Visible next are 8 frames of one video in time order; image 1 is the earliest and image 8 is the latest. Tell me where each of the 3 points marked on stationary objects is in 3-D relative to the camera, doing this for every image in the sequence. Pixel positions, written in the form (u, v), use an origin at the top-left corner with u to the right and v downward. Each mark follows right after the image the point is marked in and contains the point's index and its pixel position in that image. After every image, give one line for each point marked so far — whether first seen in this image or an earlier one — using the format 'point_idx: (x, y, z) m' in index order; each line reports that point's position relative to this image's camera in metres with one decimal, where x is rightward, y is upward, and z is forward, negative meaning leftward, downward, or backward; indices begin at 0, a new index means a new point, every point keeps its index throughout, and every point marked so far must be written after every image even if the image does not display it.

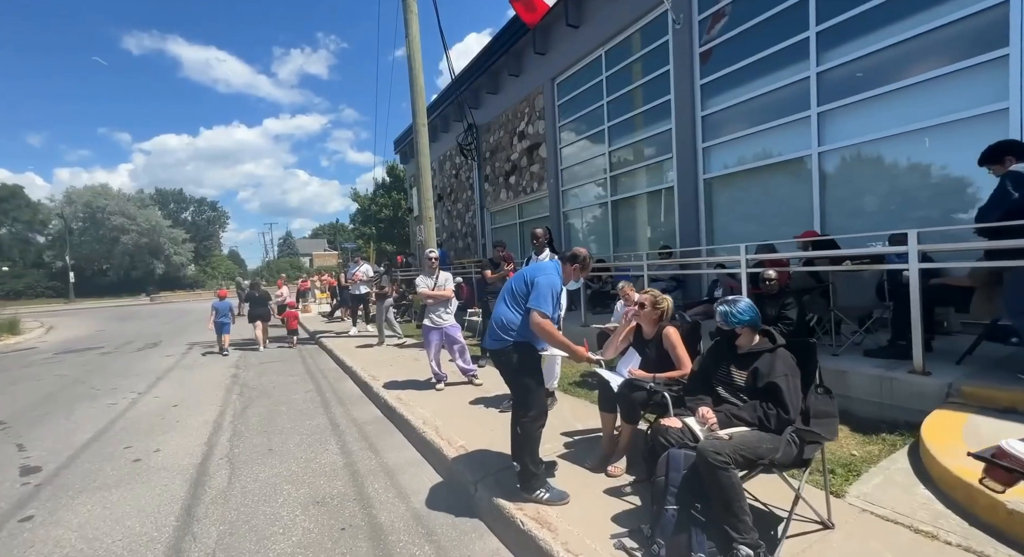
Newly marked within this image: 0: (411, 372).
0: (-1.5, -1.4, +7.2) m
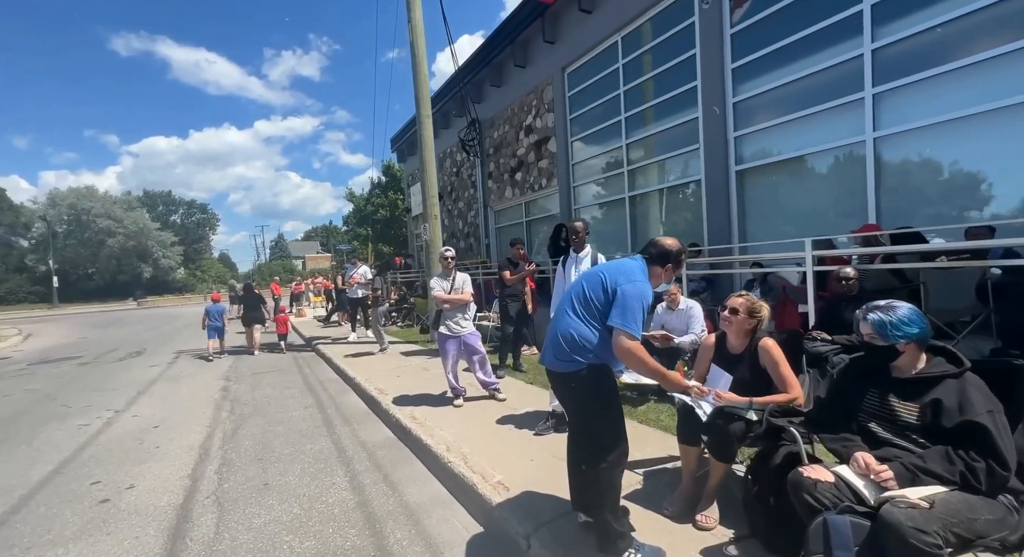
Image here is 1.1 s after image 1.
0: (-1.2, -1.4, +6.5) m
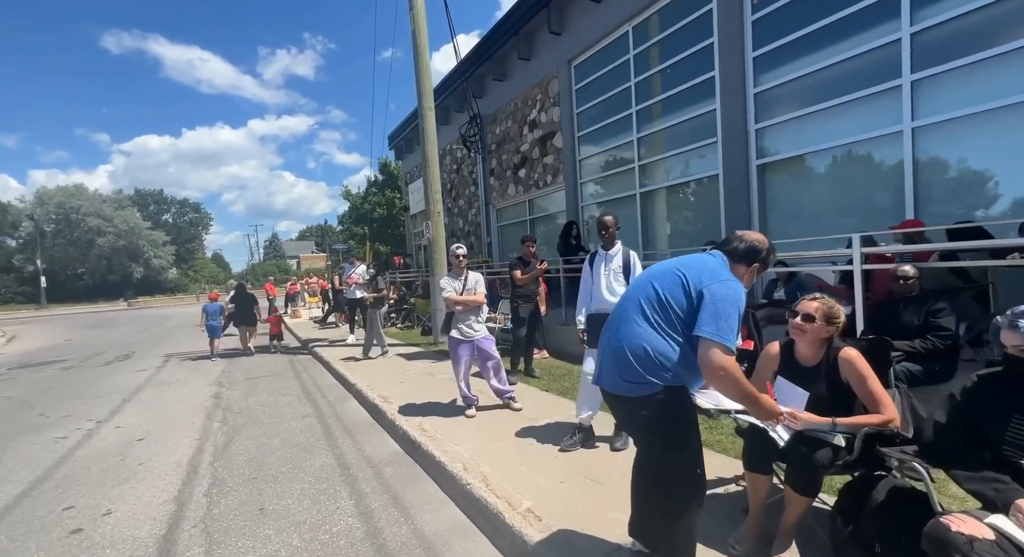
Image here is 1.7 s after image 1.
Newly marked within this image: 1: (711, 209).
0: (-1.0, -1.4, +6.1) m
1: (+3.3, +1.1, +8.1) m
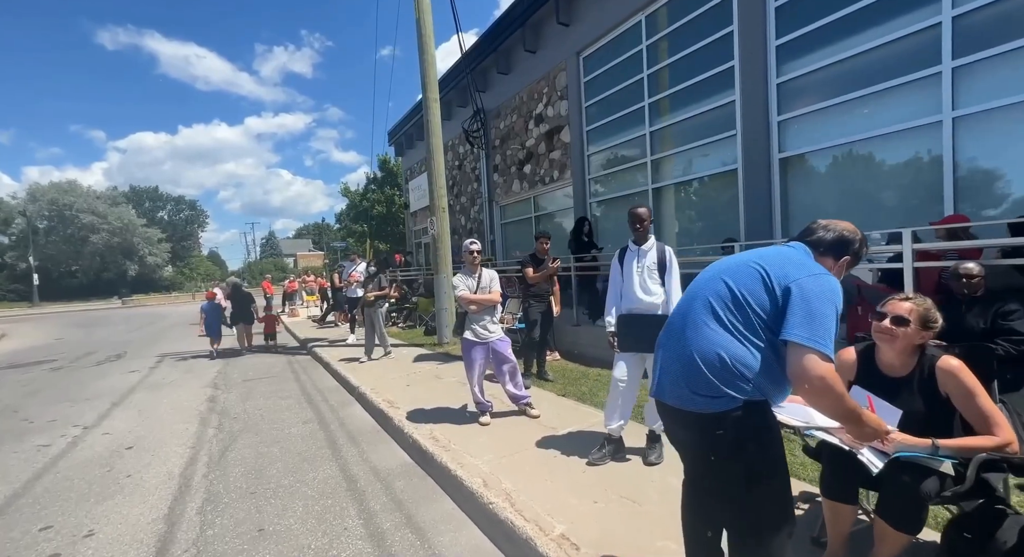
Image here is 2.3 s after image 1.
0: (-0.9, -1.4, +5.8) m
1: (+3.4, +1.2, +7.8) m
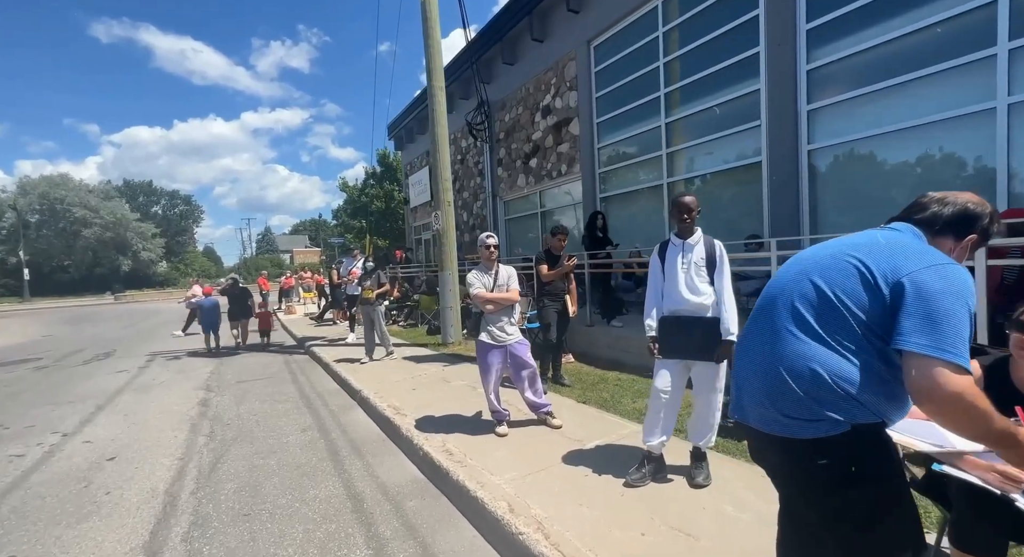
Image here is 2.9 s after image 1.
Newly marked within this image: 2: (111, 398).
0: (-0.7, -1.3, +5.4) m
1: (+3.6, +1.2, +7.4) m
2: (-5.4, -1.6, +6.6) m
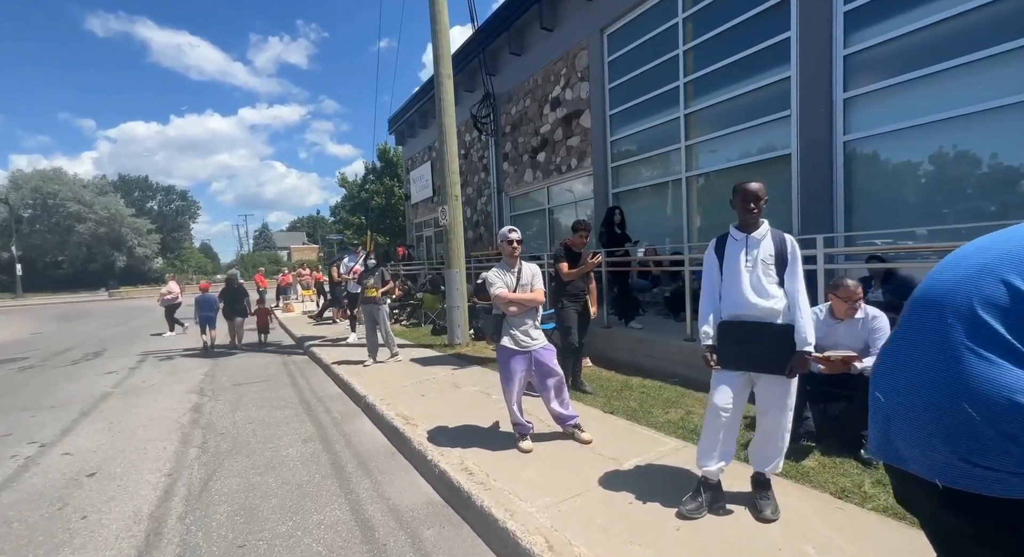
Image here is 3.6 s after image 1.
0: (-0.6, -1.3, +5.0) m
1: (+3.8, +1.2, +7.0) m
2: (-5.2, -1.6, +6.2) m
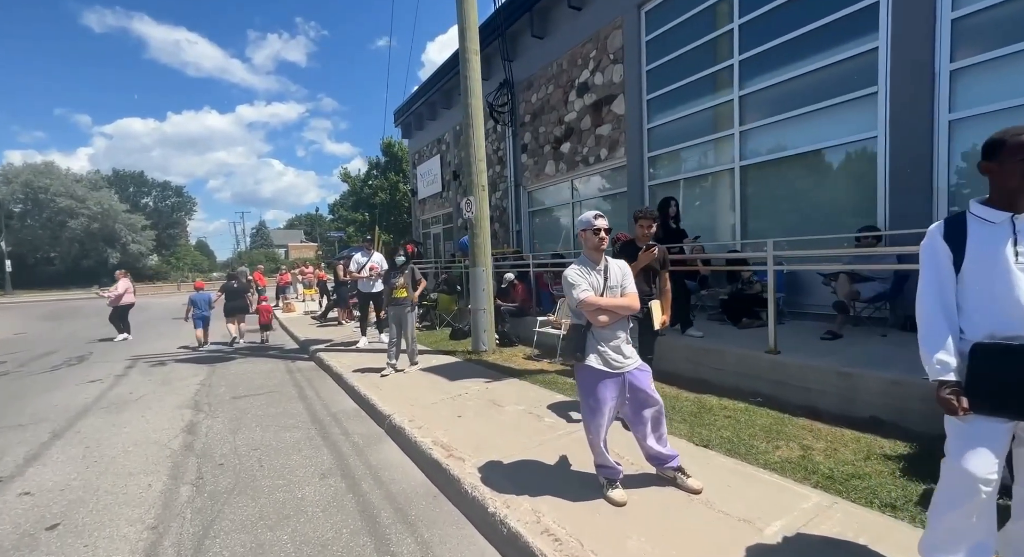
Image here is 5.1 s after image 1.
0: (0.0, -1.3, +4.1) m
1: (+4.3, +1.2, +6.2) m
2: (-4.7, -1.5, +5.3) m
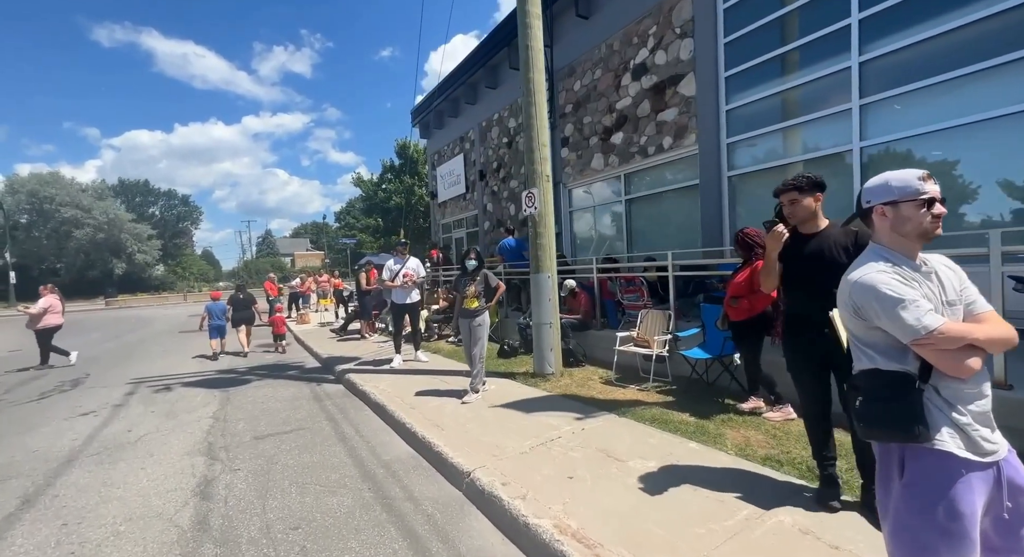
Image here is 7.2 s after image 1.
0: (+0.9, -1.4, +2.8) m
1: (+5.2, +1.1, +4.9) m
2: (-3.8, -1.7, +4.0) m
